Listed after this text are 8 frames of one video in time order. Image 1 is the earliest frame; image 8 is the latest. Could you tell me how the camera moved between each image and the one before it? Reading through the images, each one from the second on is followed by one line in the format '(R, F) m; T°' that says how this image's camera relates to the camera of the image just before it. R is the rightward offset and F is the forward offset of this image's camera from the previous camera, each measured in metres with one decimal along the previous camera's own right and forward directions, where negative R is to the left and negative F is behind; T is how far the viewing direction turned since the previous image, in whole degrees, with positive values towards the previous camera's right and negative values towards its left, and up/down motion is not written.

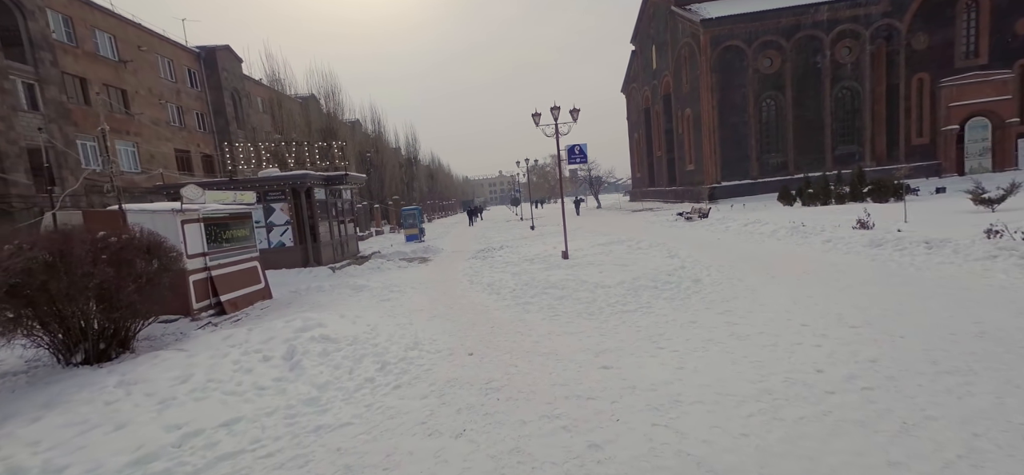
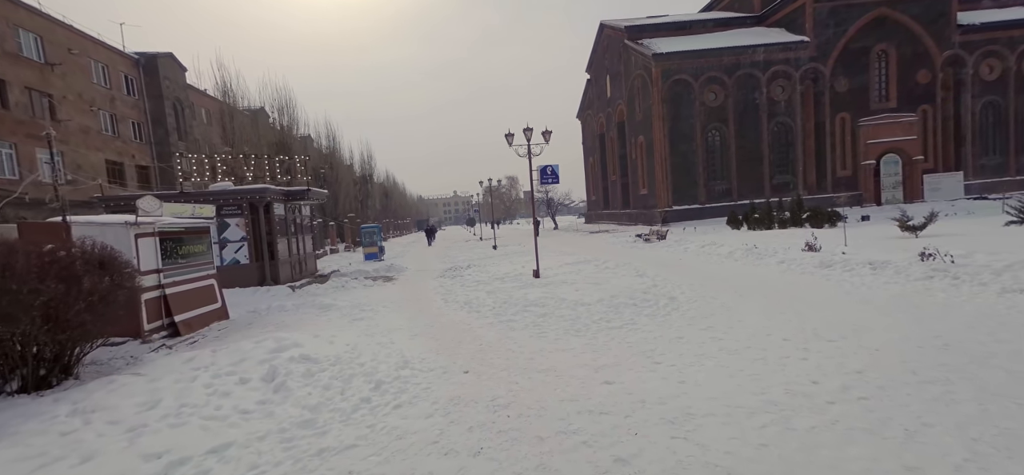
(-0.9, 0.0) m; +7°
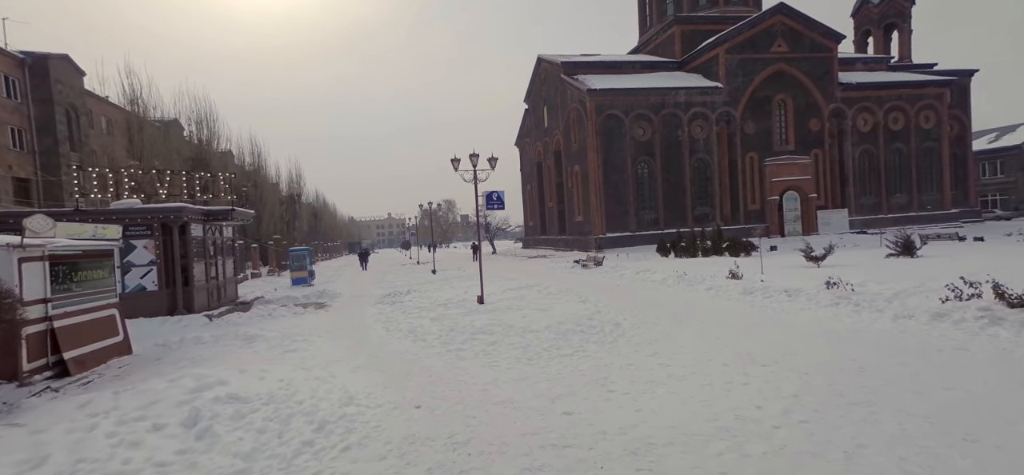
(-0.5, +0.2) m; +9°
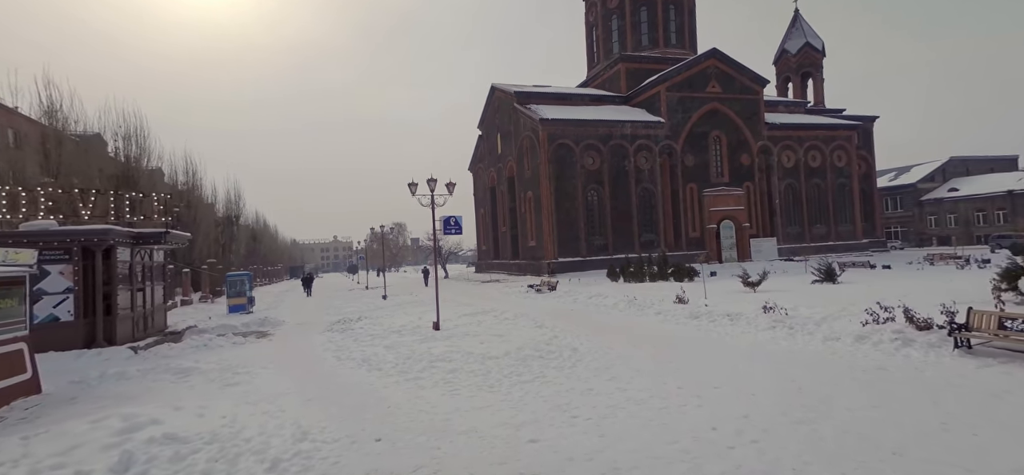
(-0.4, 0.0) m; +7°
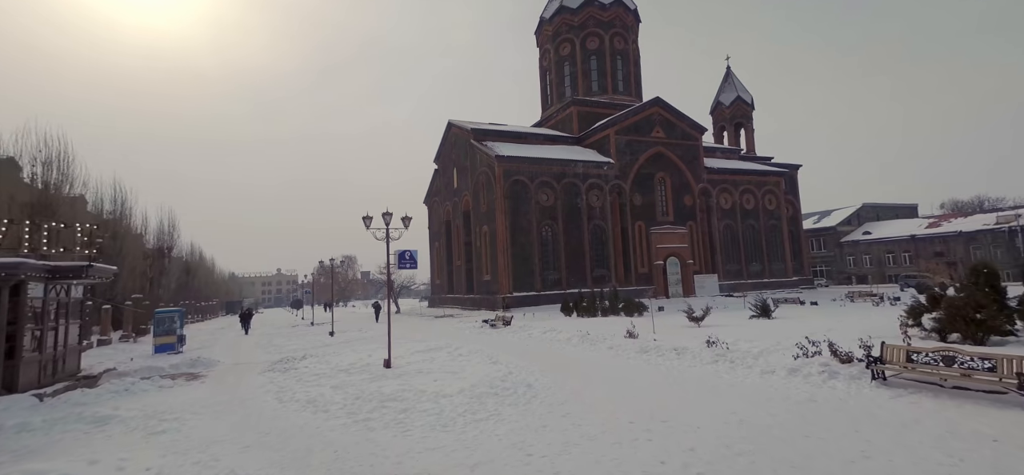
(-0.2, -0.1) m; +6°
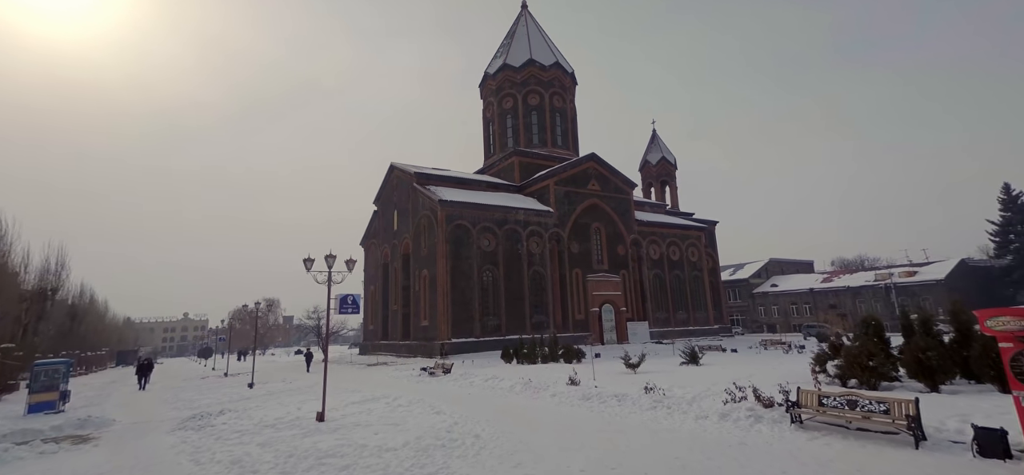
(-0.7, 0.0) m; +10°
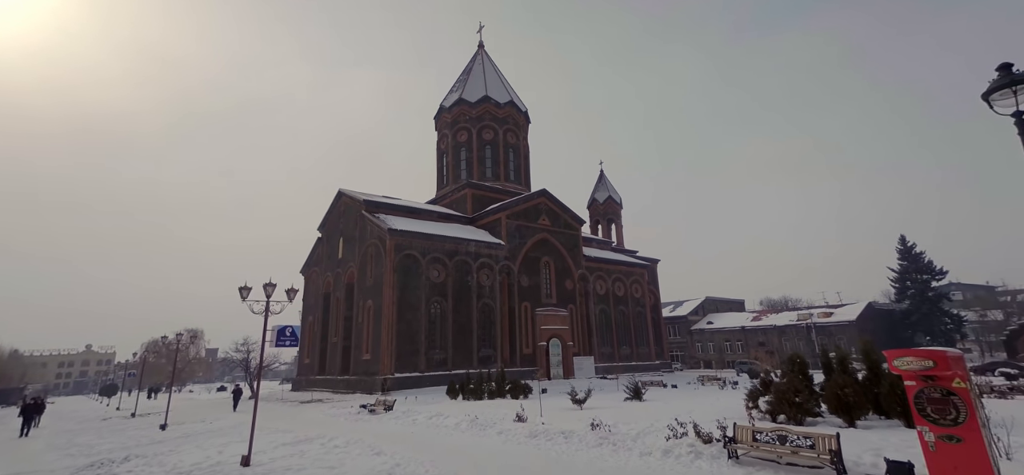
(-0.3, +0.1) m; +7°
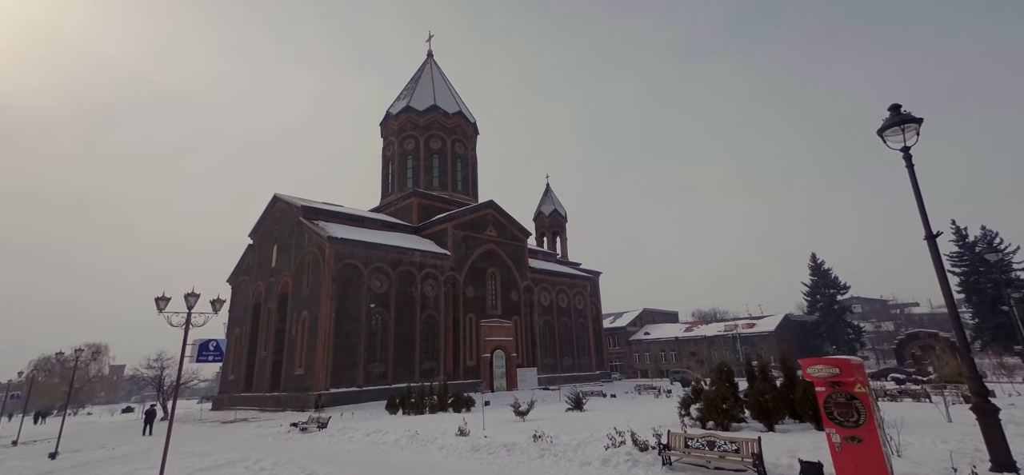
(-0.3, +0.2) m; +8°
